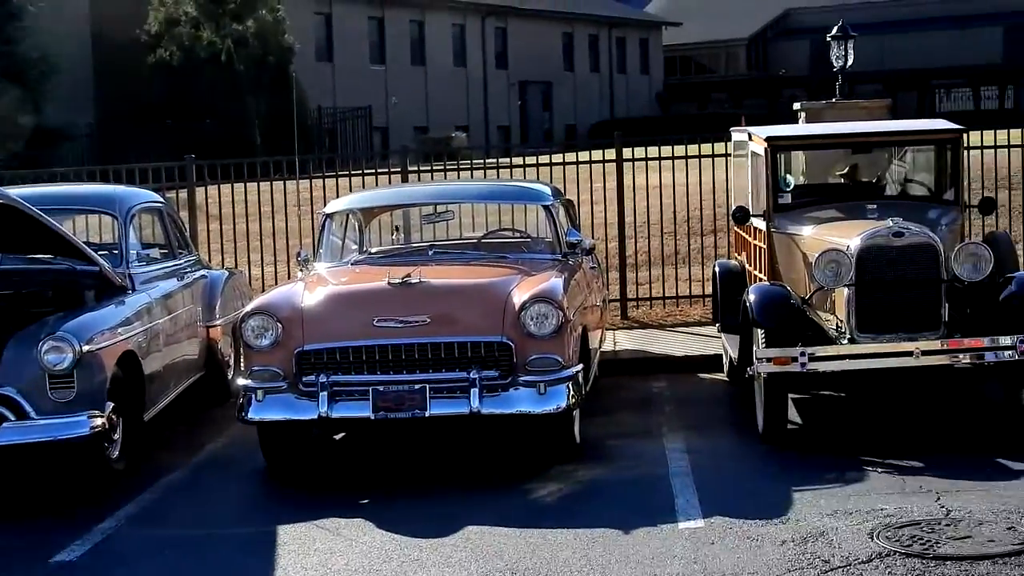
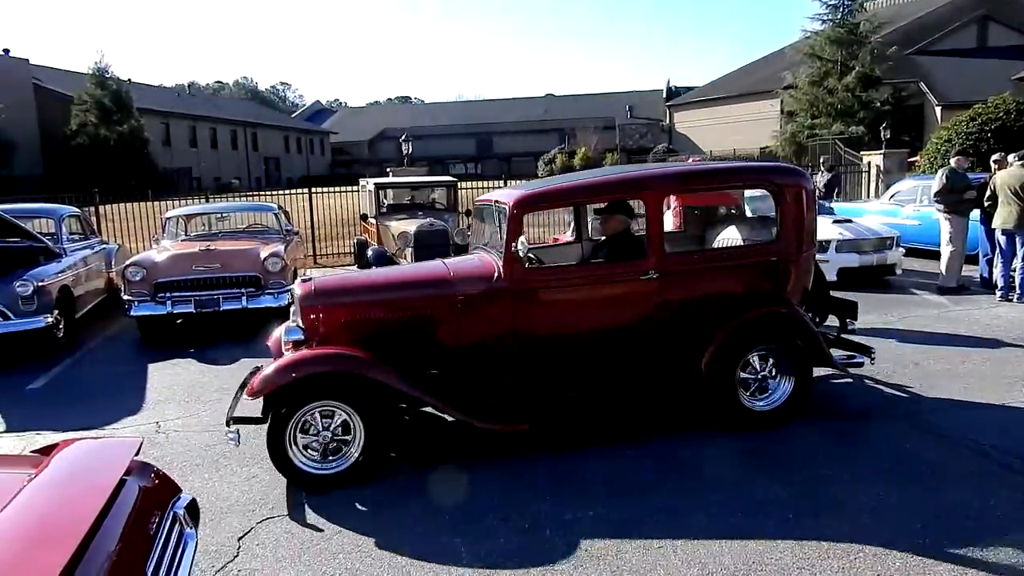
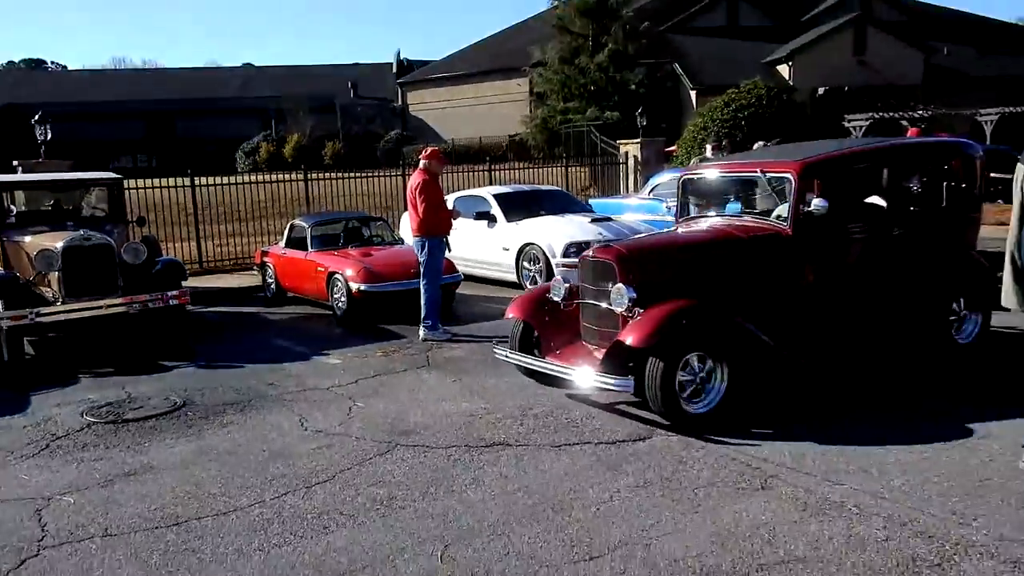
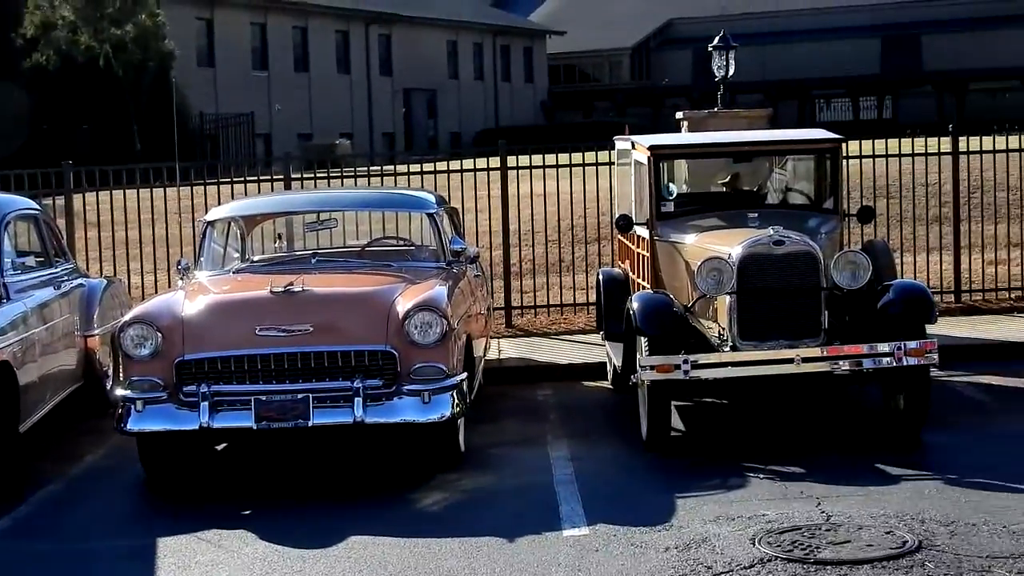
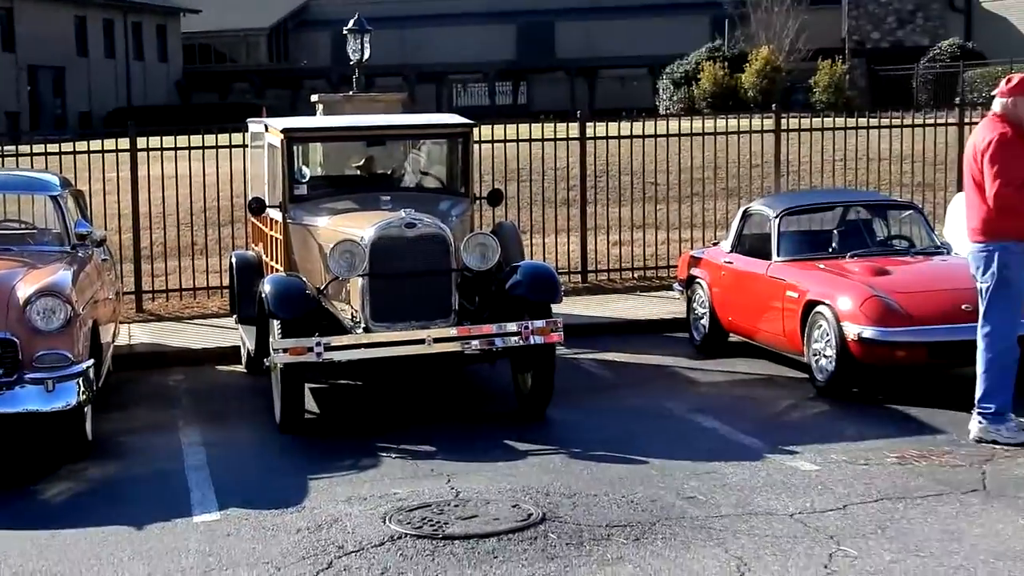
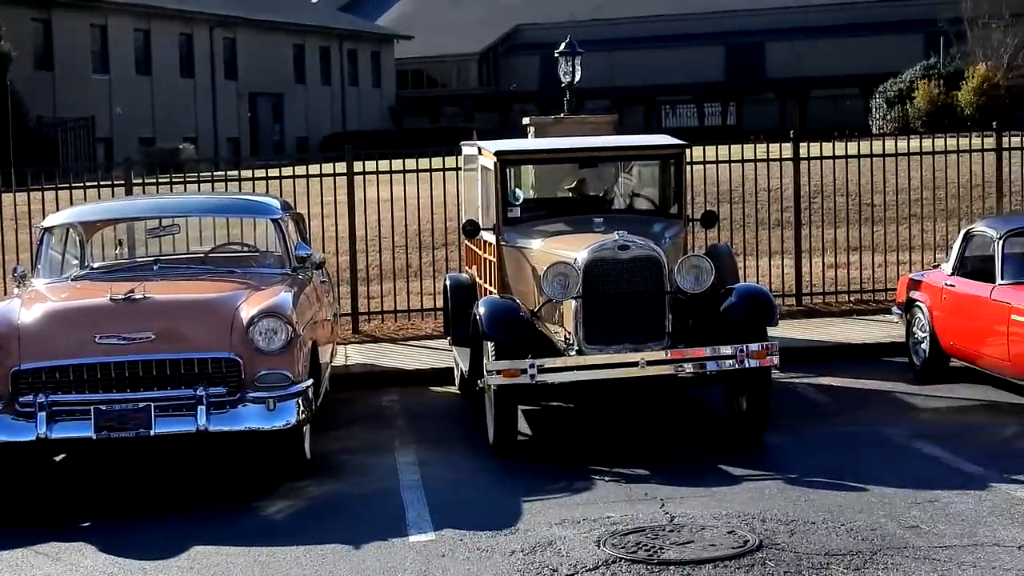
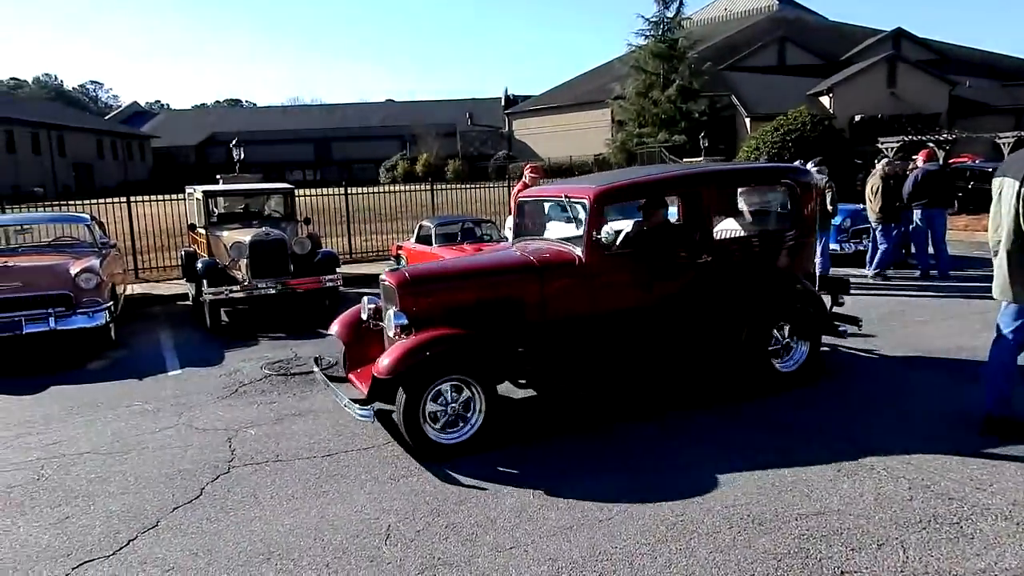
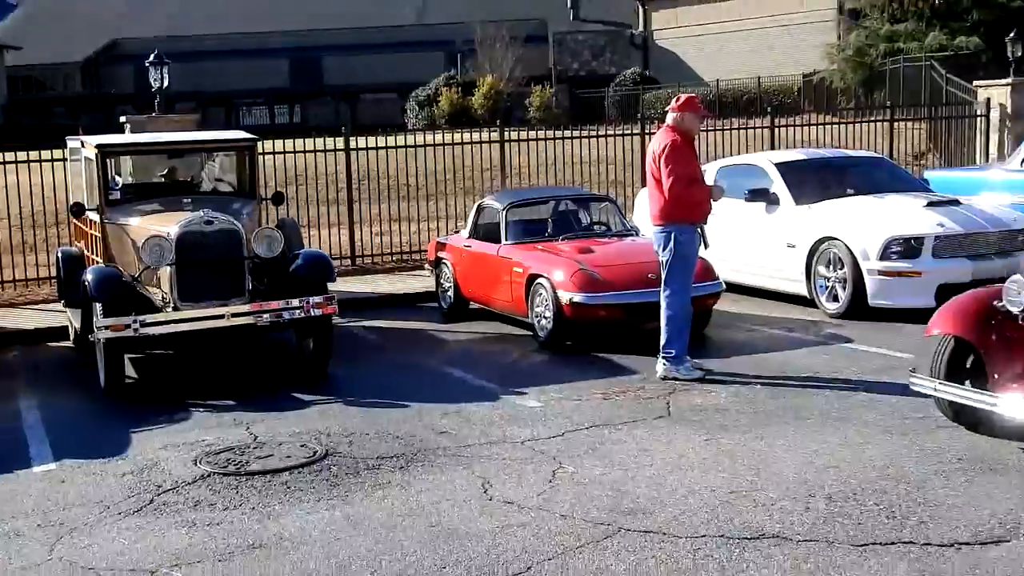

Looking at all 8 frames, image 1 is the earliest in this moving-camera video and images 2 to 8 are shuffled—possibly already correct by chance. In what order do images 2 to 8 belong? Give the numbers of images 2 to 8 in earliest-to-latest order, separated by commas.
4, 6, 5, 8, 3, 7, 2
